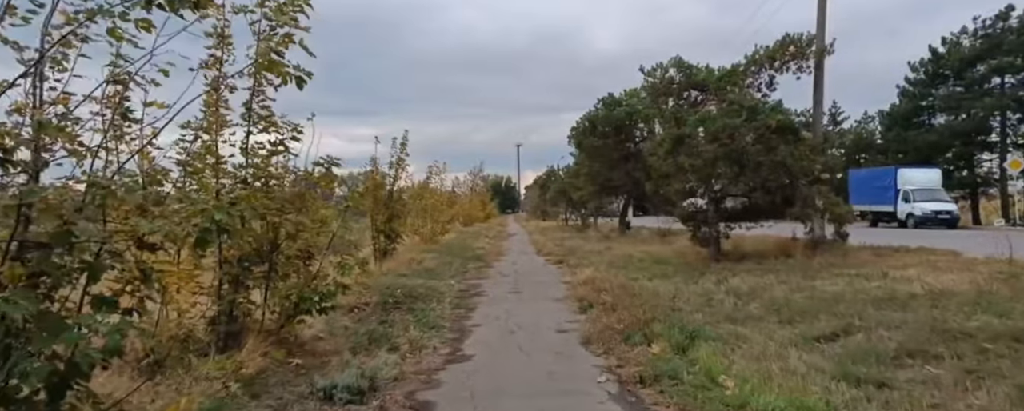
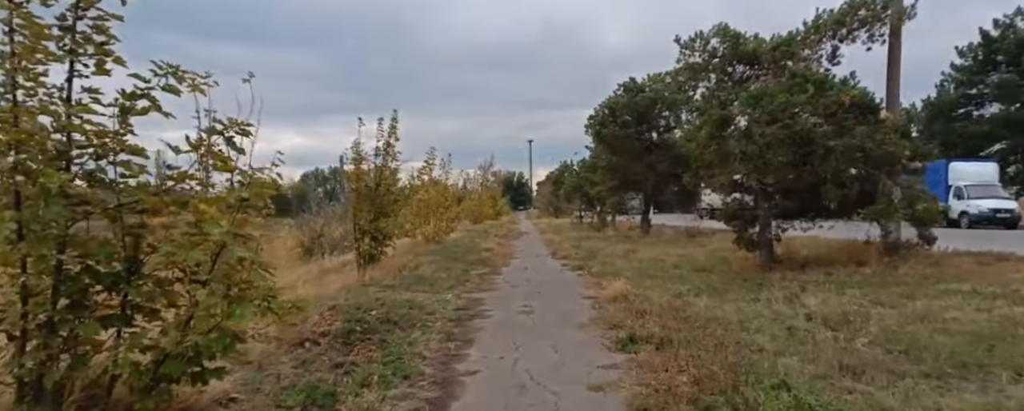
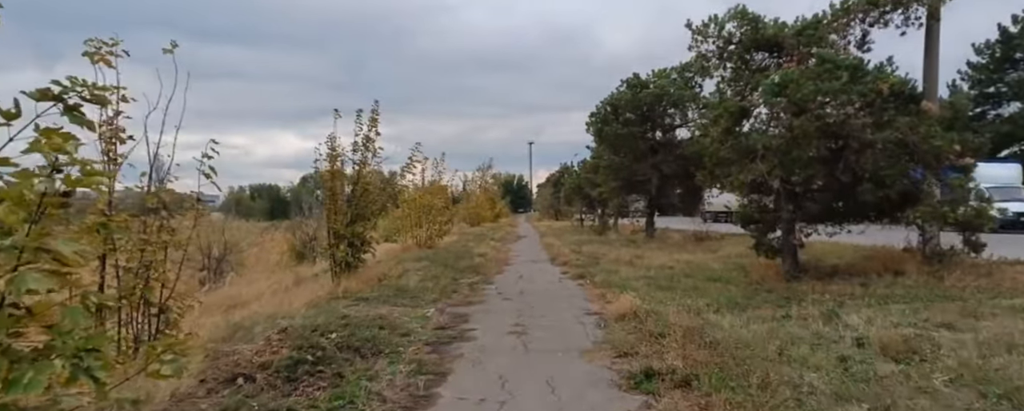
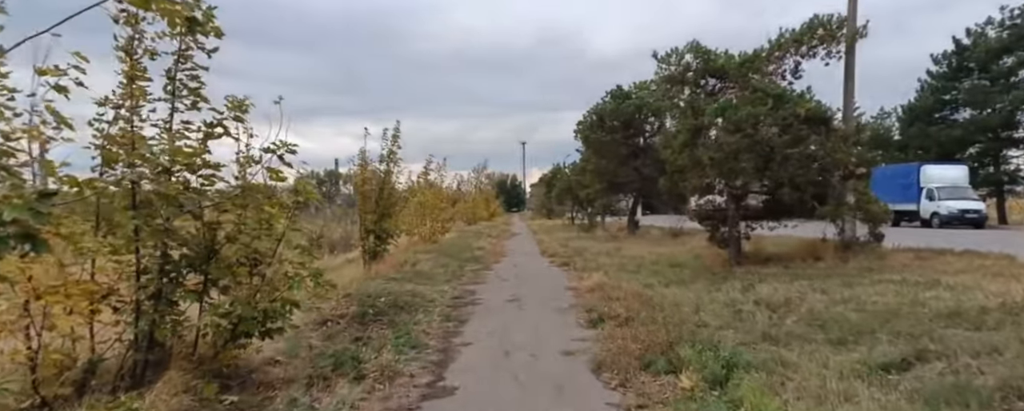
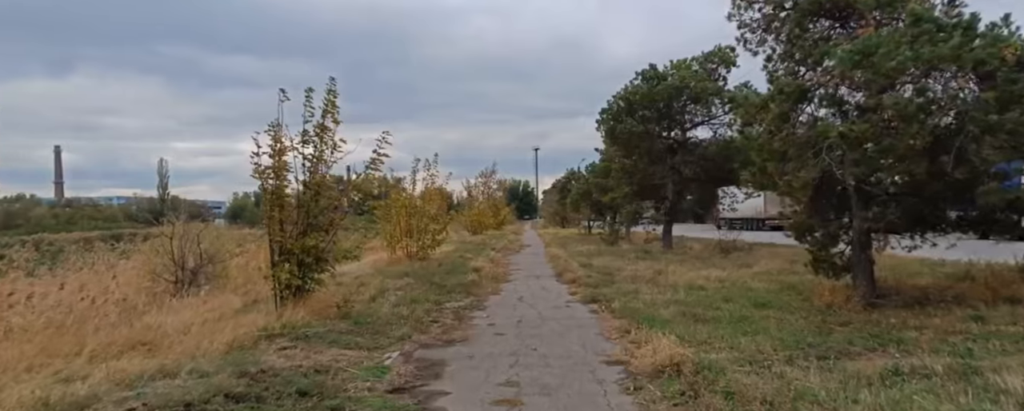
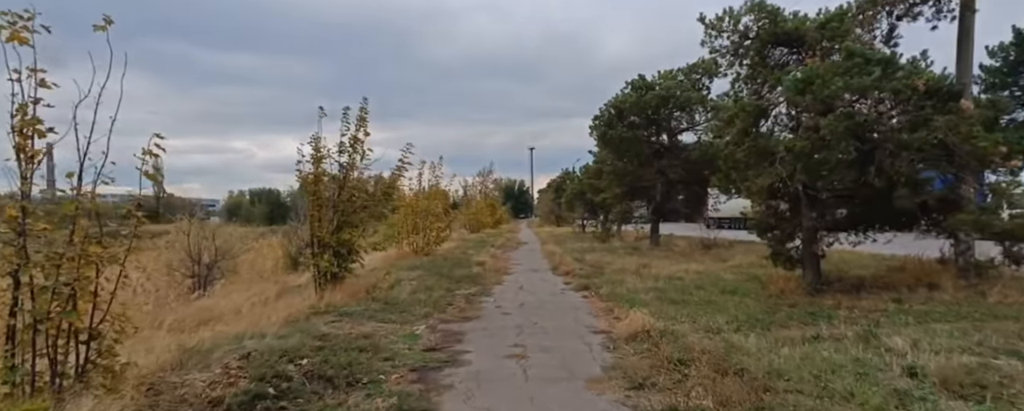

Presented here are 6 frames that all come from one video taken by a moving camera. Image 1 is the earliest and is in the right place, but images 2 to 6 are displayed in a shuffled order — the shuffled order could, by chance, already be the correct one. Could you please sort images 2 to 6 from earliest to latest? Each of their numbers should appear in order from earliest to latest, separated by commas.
4, 2, 3, 6, 5
